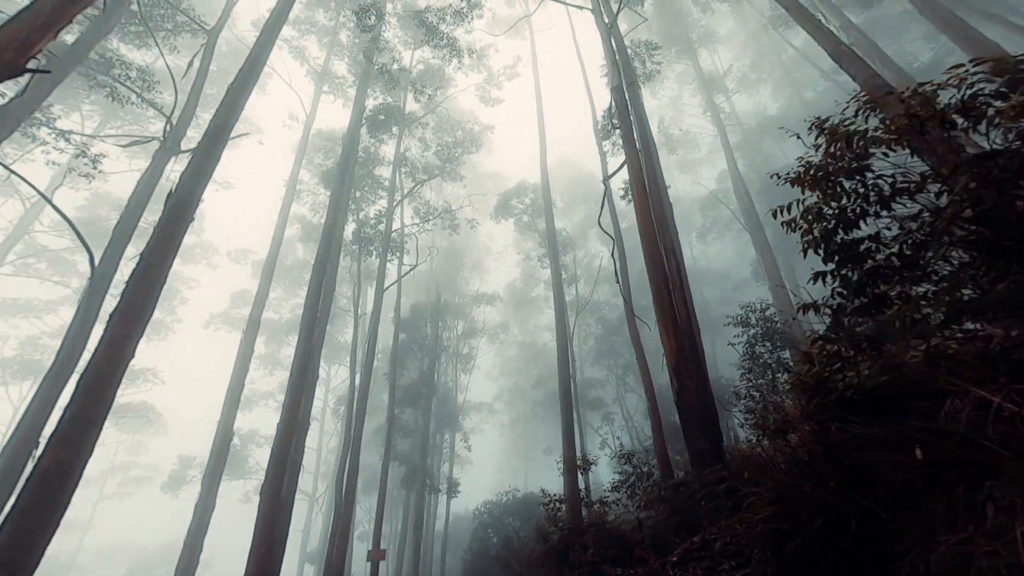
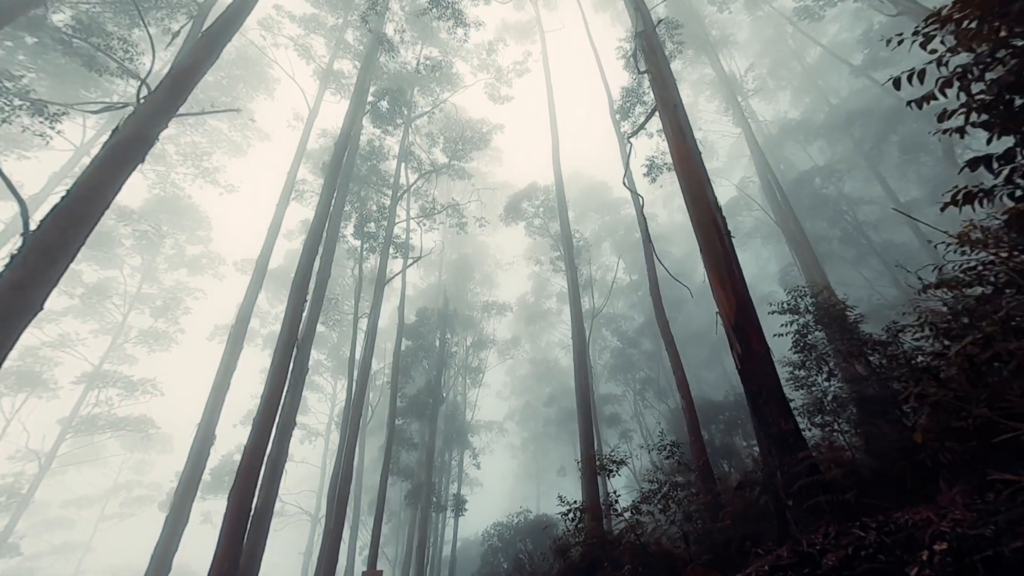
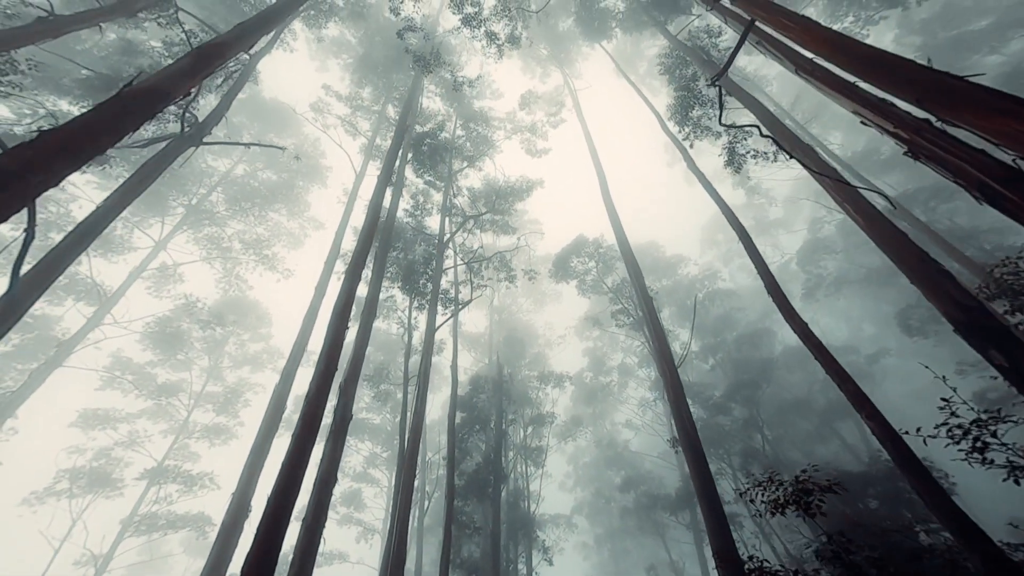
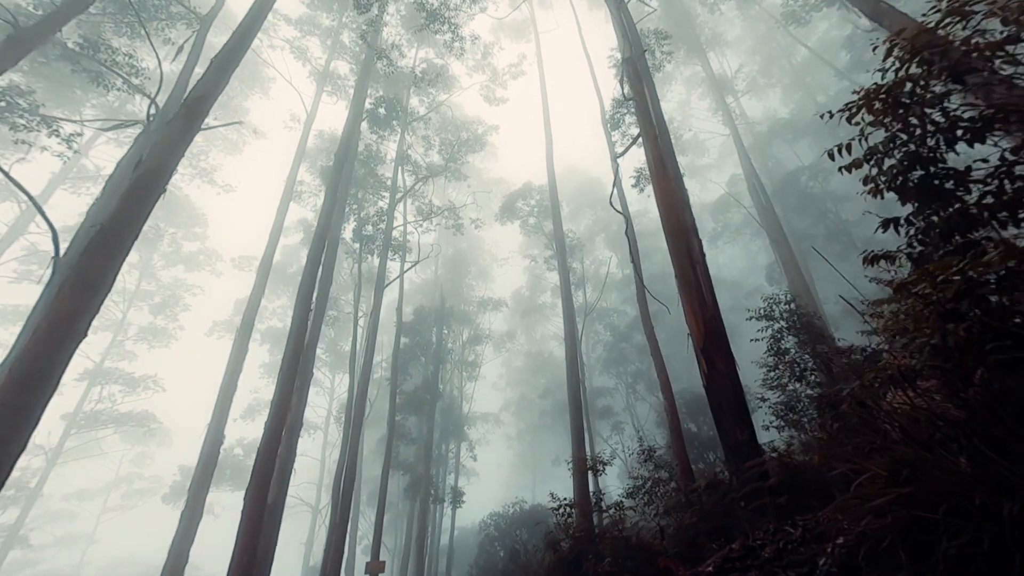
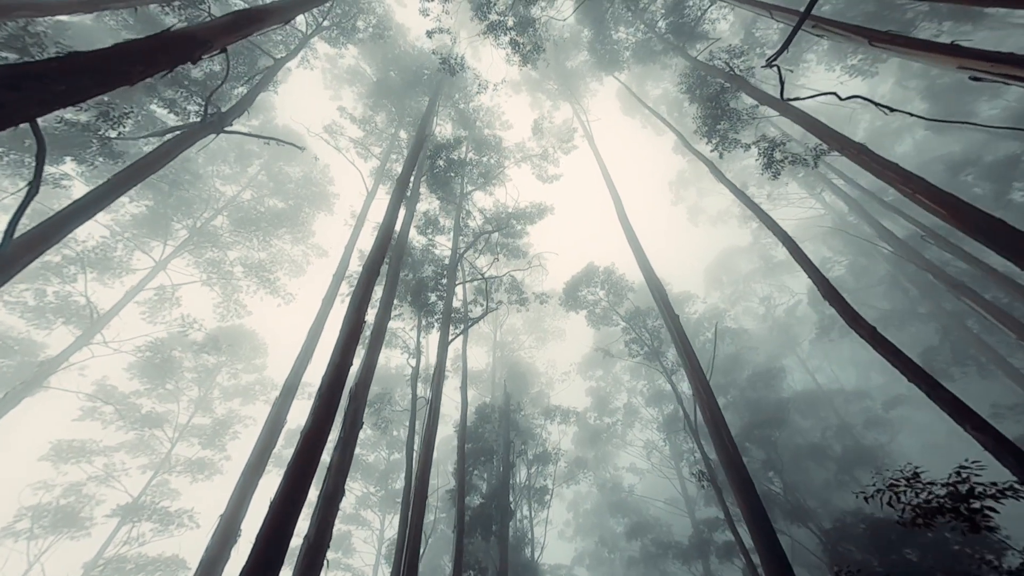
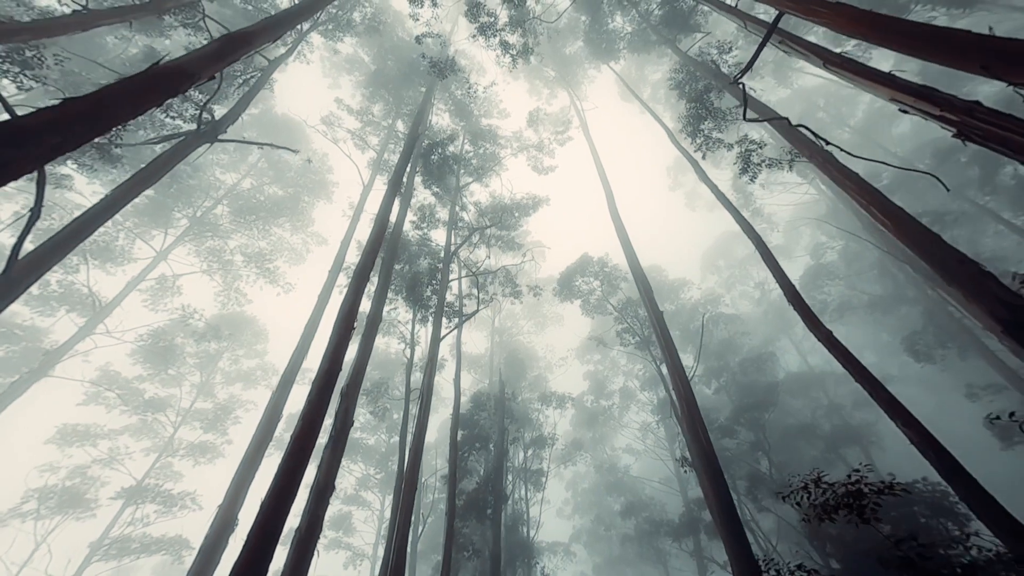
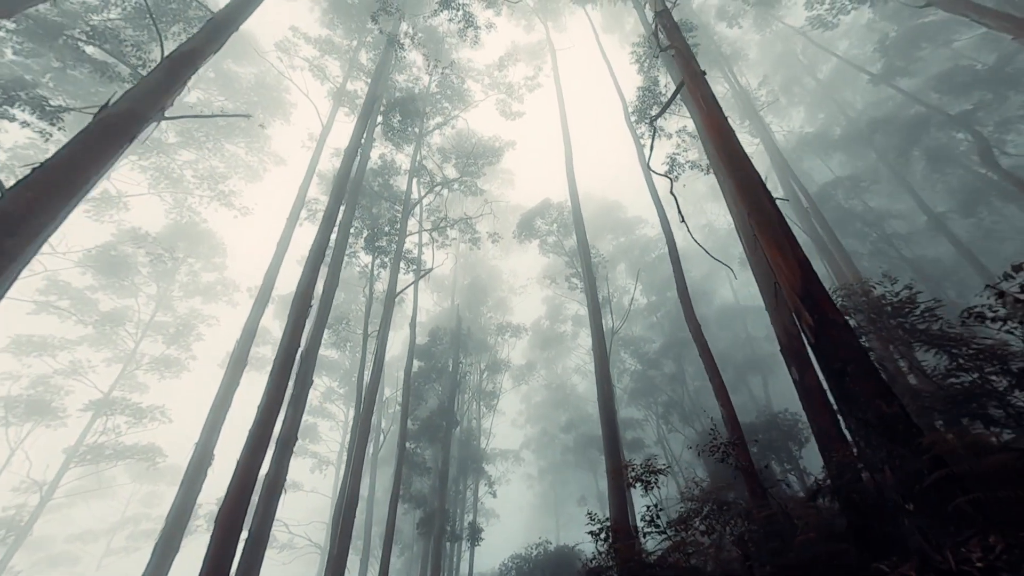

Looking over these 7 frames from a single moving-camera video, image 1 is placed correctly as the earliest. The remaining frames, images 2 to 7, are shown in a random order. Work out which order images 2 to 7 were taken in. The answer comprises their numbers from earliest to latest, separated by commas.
4, 2, 7, 3, 6, 5
